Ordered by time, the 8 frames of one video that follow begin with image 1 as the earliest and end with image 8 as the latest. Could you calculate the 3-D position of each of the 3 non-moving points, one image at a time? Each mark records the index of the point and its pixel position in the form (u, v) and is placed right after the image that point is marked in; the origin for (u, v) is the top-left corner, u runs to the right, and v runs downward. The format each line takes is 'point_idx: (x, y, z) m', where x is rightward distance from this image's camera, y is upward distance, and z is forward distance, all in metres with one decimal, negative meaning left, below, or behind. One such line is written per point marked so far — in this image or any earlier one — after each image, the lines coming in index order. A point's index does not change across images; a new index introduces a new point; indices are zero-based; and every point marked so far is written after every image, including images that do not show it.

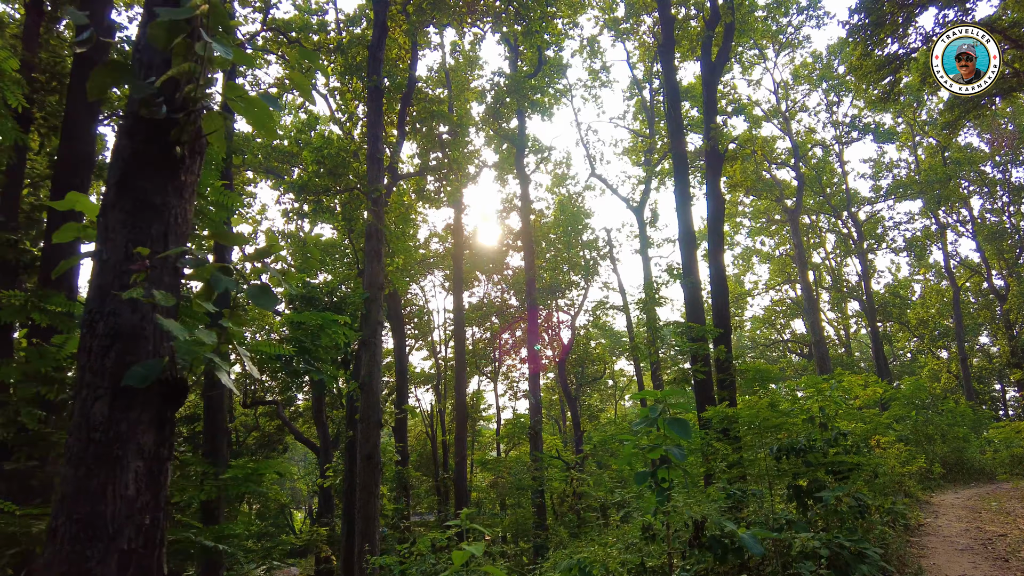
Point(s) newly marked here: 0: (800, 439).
0: (+2.6, -1.3, +5.9) m
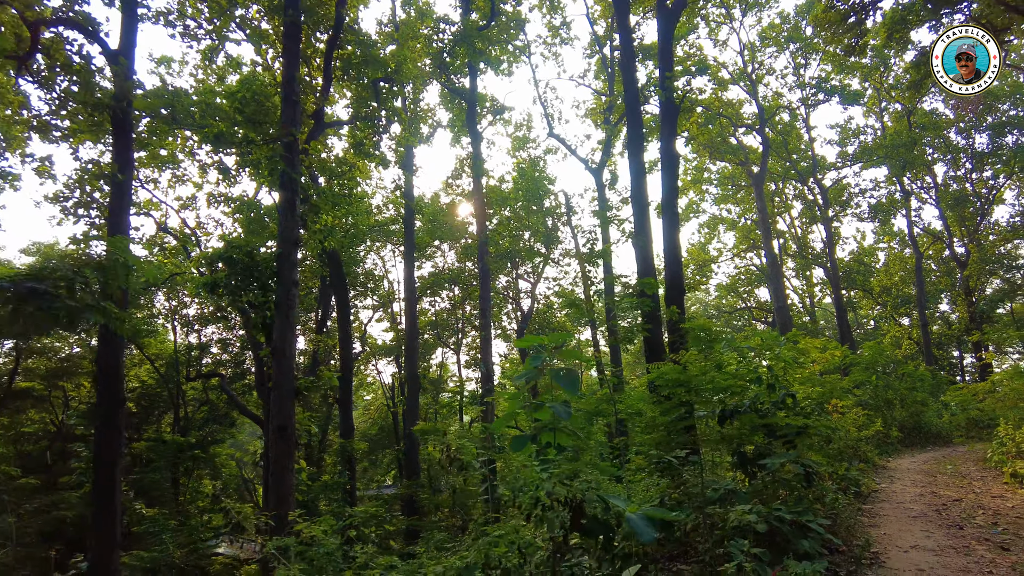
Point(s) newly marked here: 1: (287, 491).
0: (+1.9, -0.9, +5.4) m
1: (-2.3, -2.0, +6.5) m
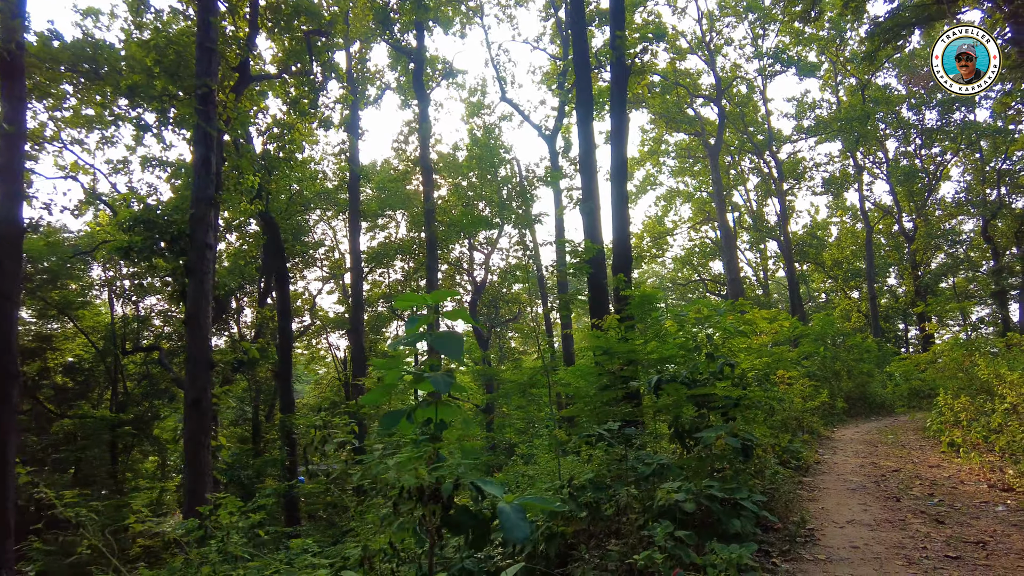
0: (+1.3, -0.7, +5.1) m
1: (-2.9, -1.7, +6.1) m
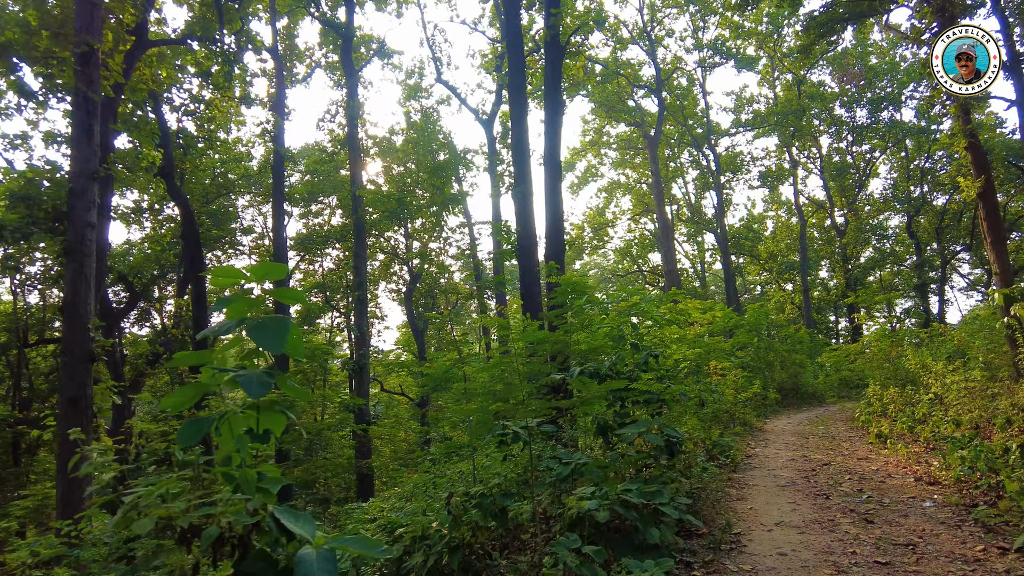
0: (+0.7, -0.6, +4.8) m
1: (-3.6, -1.6, +5.4) m
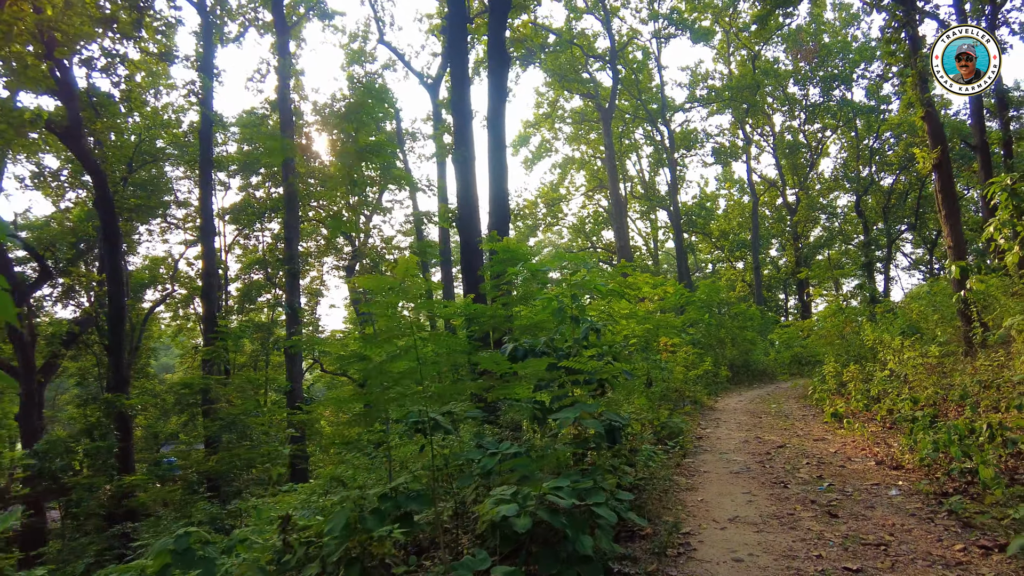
0: (+0.2, -0.3, +4.3) m
1: (-4.1, -1.3, +4.6) m
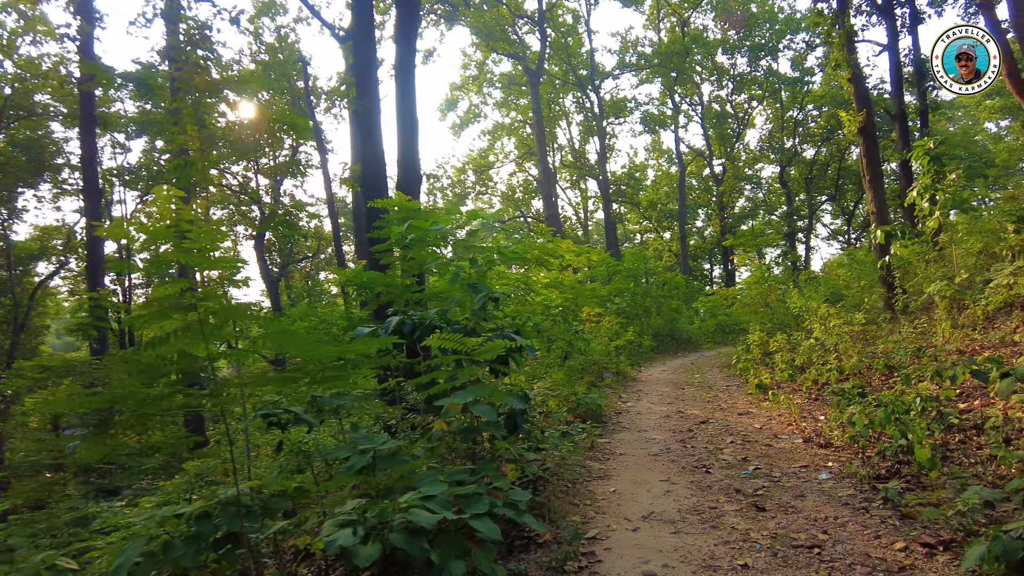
0: (-0.4, -0.1, +3.7) m
1: (-4.7, -1.1, +3.6) m
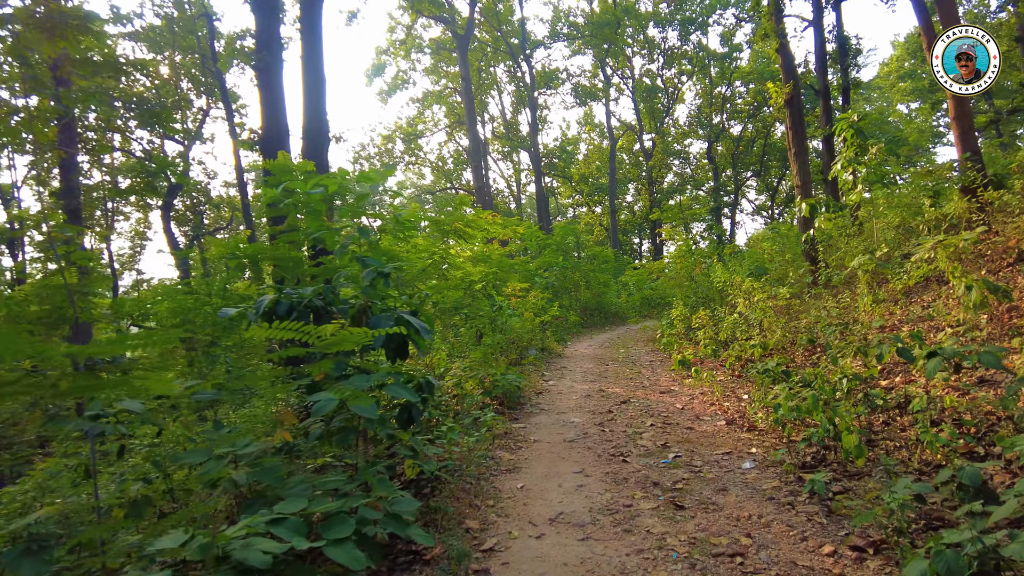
0: (-0.9, 0.0, +3.2) m
1: (-5.2, -1.0, +2.8) m
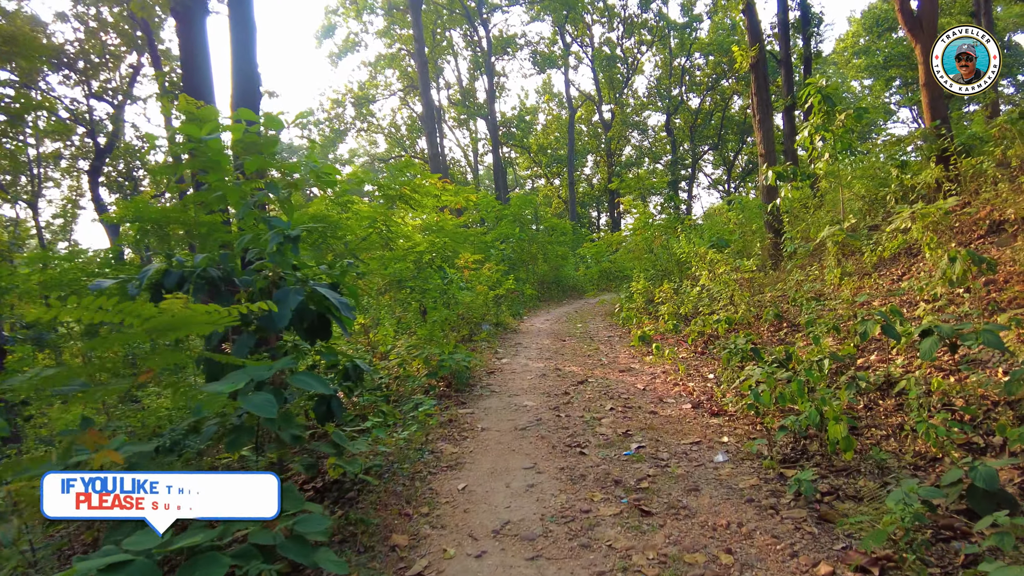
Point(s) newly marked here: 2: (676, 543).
0: (-1.1, +0.1, +2.7) m
1: (-5.4, -0.9, +2.0) m
2: (+0.5, -0.8, +2.0) m
